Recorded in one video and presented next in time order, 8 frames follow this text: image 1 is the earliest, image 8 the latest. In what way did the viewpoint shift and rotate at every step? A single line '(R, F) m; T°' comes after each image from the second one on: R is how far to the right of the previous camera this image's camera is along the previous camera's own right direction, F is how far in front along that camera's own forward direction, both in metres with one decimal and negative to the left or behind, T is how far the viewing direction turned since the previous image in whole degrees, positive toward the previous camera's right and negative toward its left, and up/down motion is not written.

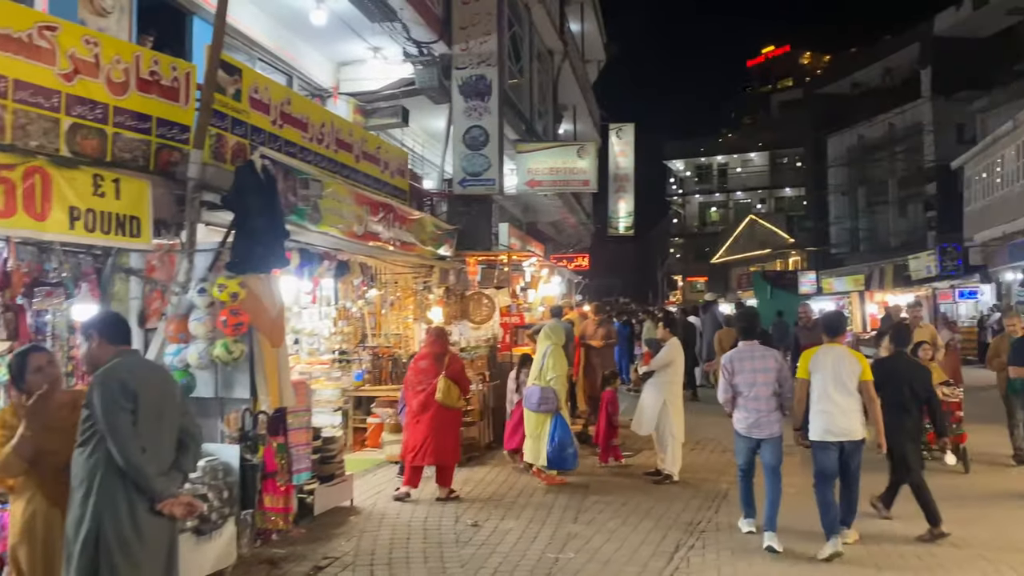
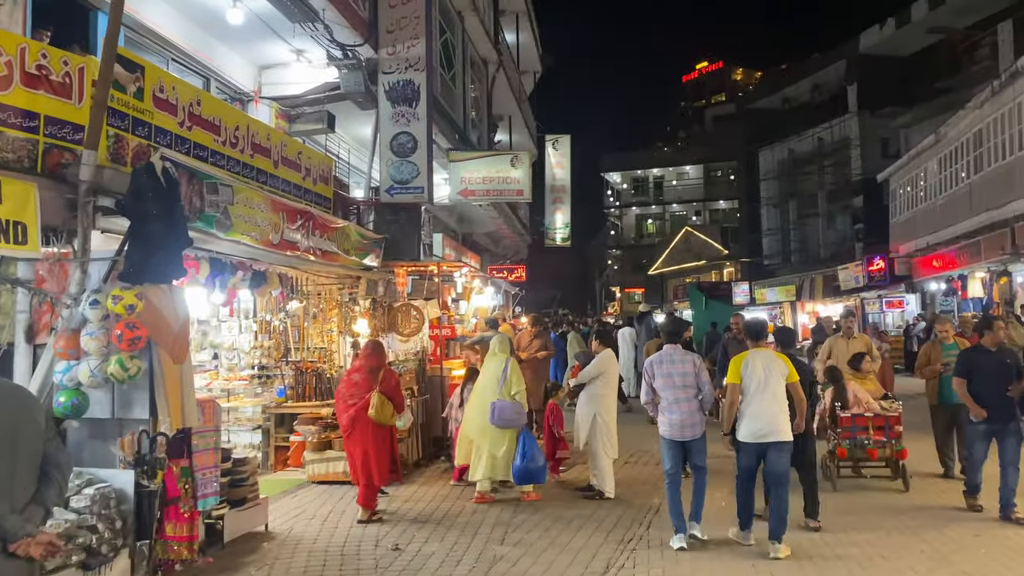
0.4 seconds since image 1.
(+0.1, +0.3) m; +4°
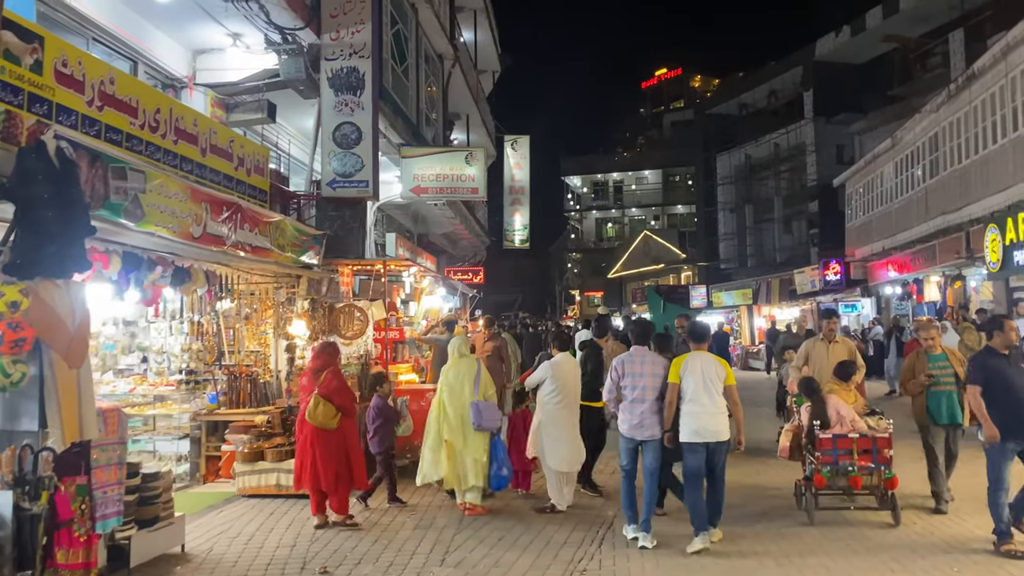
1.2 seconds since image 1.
(+0.1, +0.5) m; +3°
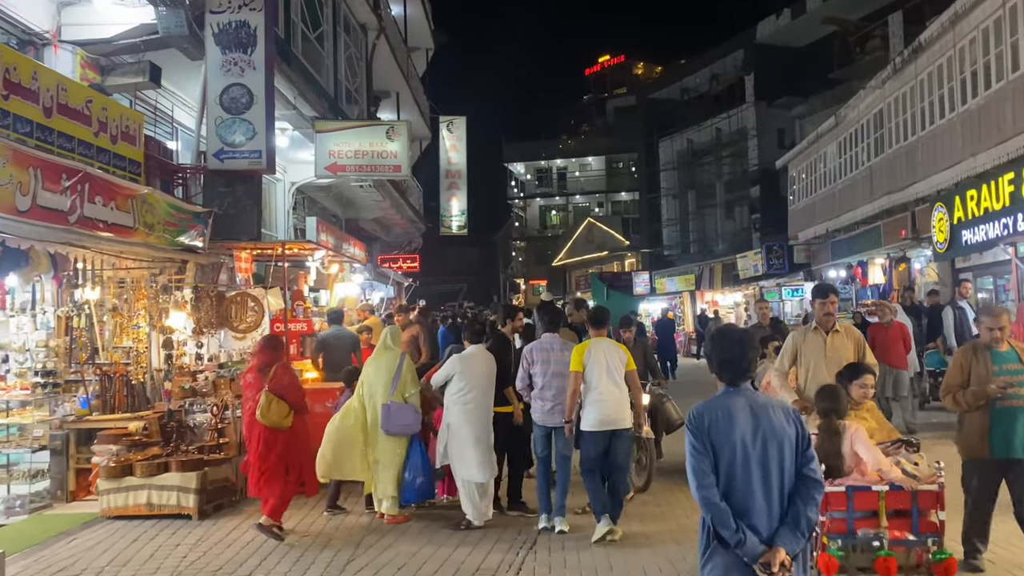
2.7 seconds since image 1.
(+0.3, +1.0) m; +4°
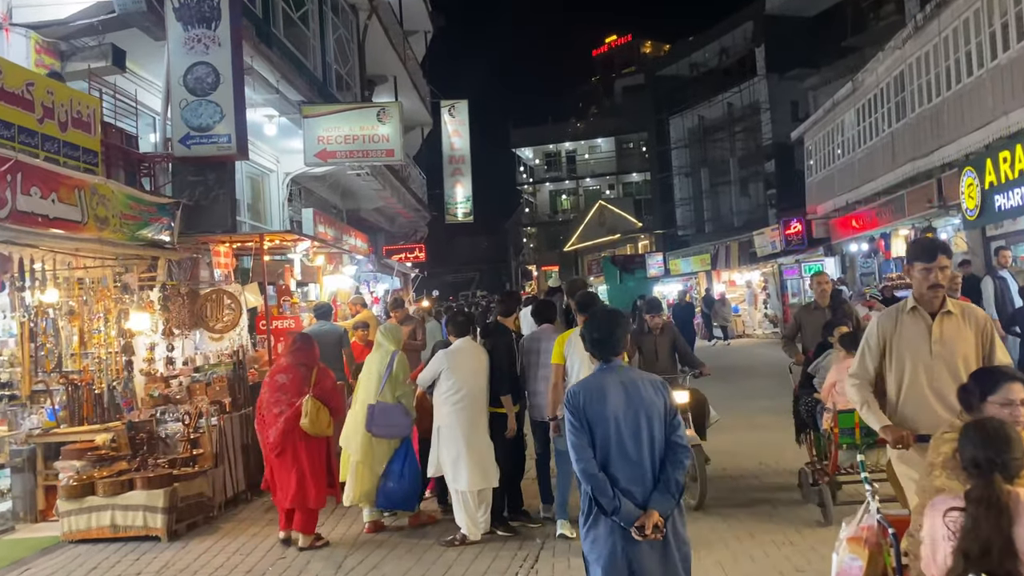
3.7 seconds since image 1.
(+0.2, +0.7) m; -1°
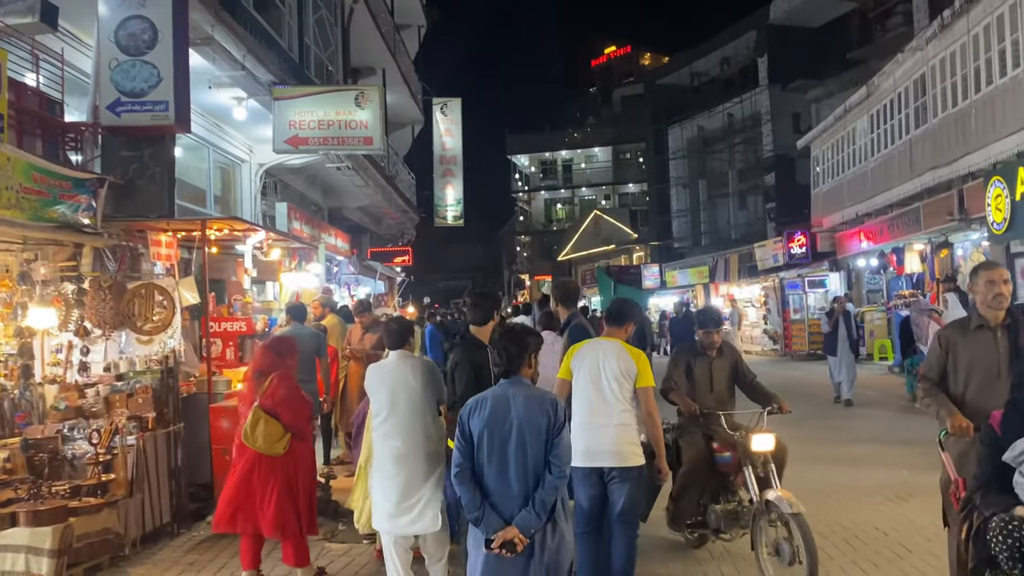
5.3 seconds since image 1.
(+0.1, +1.2) m; +1°
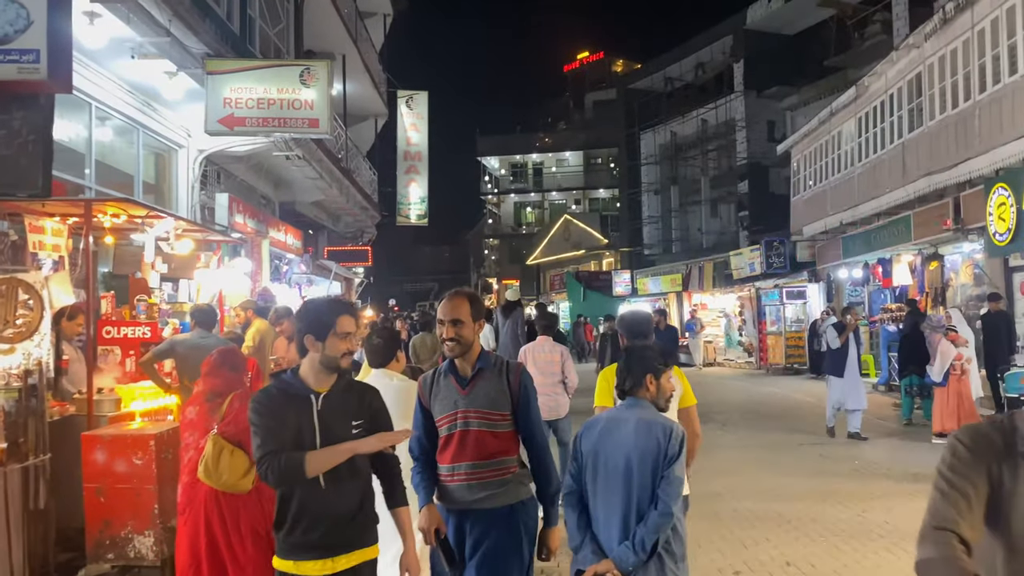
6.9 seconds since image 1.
(+0.1, +1.3) m; +2°
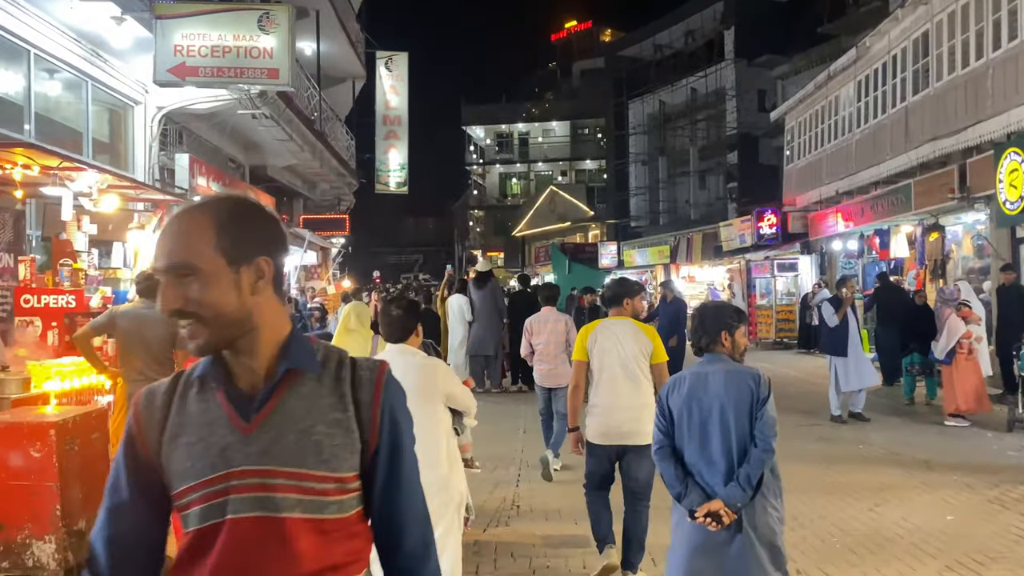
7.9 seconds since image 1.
(+0.1, +0.8) m; +1°
